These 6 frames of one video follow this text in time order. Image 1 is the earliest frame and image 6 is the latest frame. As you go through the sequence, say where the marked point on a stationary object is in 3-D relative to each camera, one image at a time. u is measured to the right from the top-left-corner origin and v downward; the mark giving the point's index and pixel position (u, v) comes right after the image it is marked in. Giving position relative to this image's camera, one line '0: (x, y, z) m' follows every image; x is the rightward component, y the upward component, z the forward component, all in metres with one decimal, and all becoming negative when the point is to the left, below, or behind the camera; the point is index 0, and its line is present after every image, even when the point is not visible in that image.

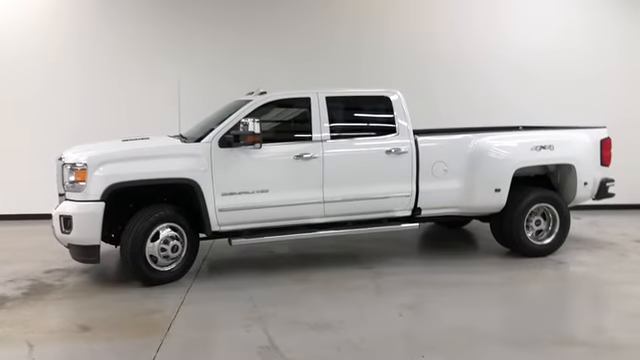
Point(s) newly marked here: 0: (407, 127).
0: (+1.0, +0.6, +5.4) m
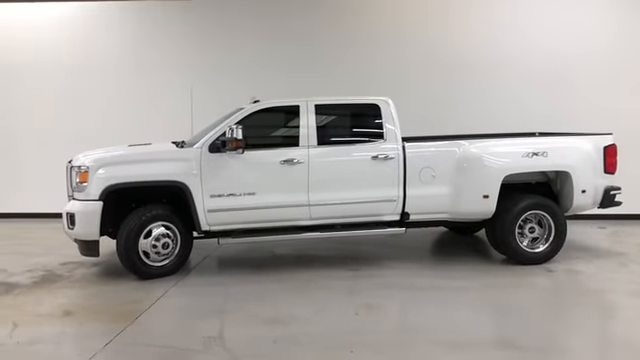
0: (+0.9, +0.6, +5.5) m
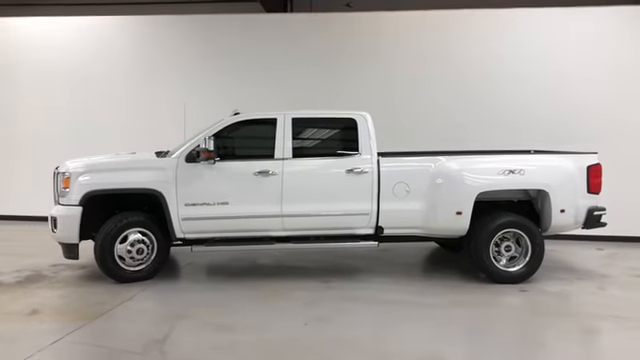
0: (+0.6, +0.4, +5.5) m
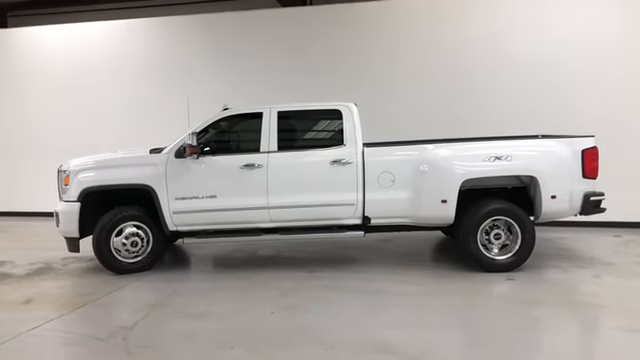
0: (+0.4, +0.5, +5.5) m
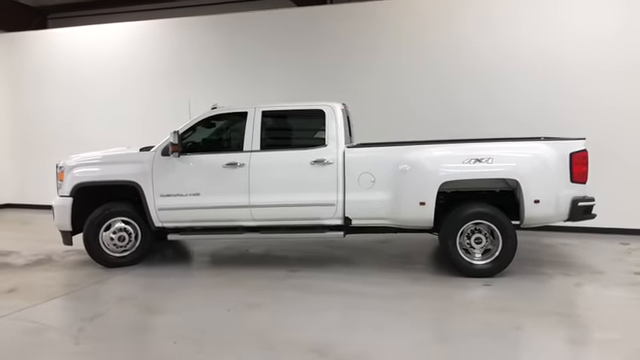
0: (+0.2, +0.5, +5.5) m
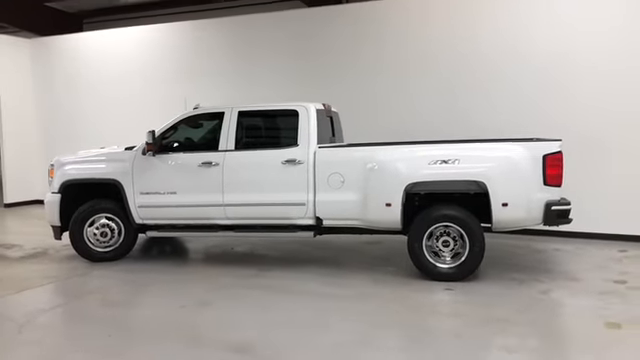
0: (-0.1, +0.5, +5.6) m
